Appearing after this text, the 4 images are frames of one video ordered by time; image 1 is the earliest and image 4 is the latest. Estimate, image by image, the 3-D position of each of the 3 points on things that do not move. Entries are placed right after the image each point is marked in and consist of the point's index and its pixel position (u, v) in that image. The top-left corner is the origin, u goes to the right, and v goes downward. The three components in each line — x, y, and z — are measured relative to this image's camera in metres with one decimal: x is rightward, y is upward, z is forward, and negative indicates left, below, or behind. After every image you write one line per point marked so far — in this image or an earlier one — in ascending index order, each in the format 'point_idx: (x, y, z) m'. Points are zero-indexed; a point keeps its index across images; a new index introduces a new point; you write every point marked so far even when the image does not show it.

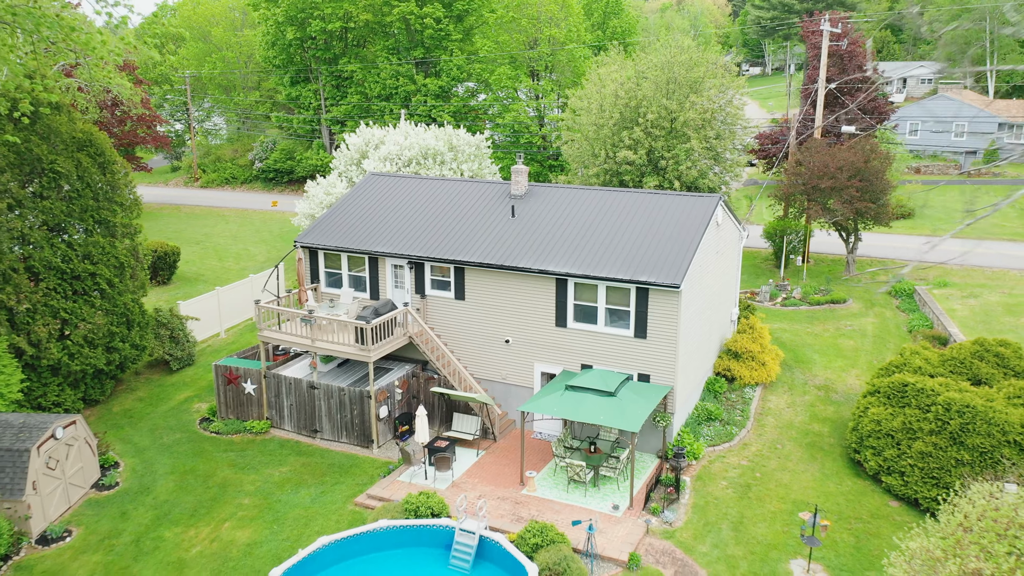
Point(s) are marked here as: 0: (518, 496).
0: (+0.1, -4.1, +15.6) m
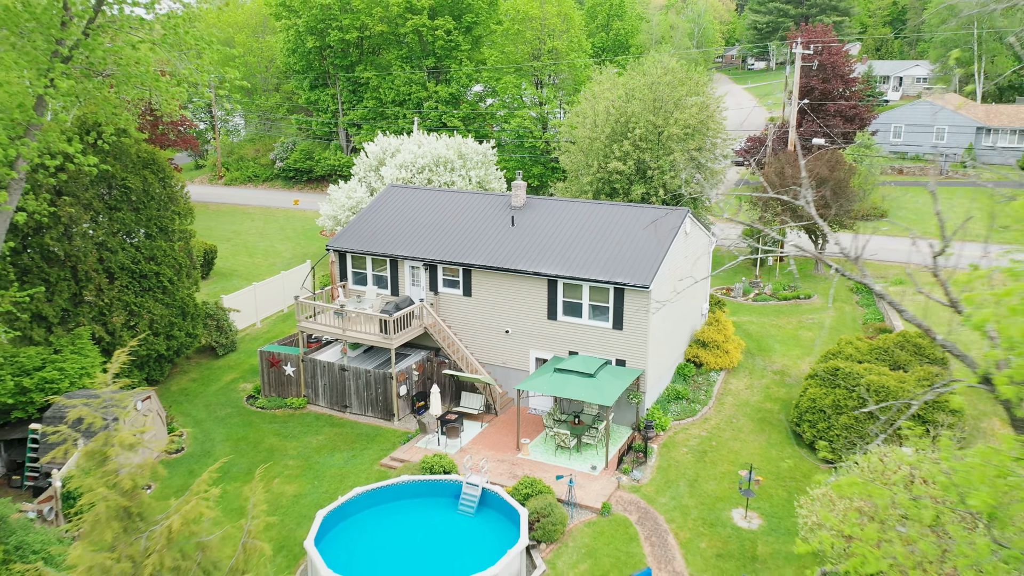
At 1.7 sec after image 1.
0: (0.0, -4.1, +19.0) m
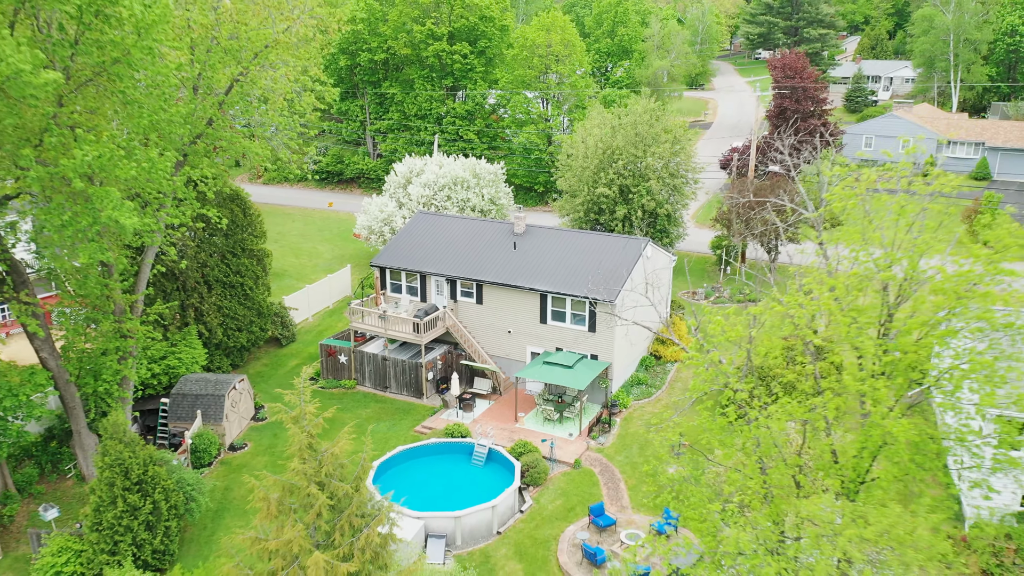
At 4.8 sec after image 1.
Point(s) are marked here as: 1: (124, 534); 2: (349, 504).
0: (0.0, -4.6, +25.8) m
1: (-9.4, -5.9, +19.2) m
2: (-2.9, -3.8, +14.1) m
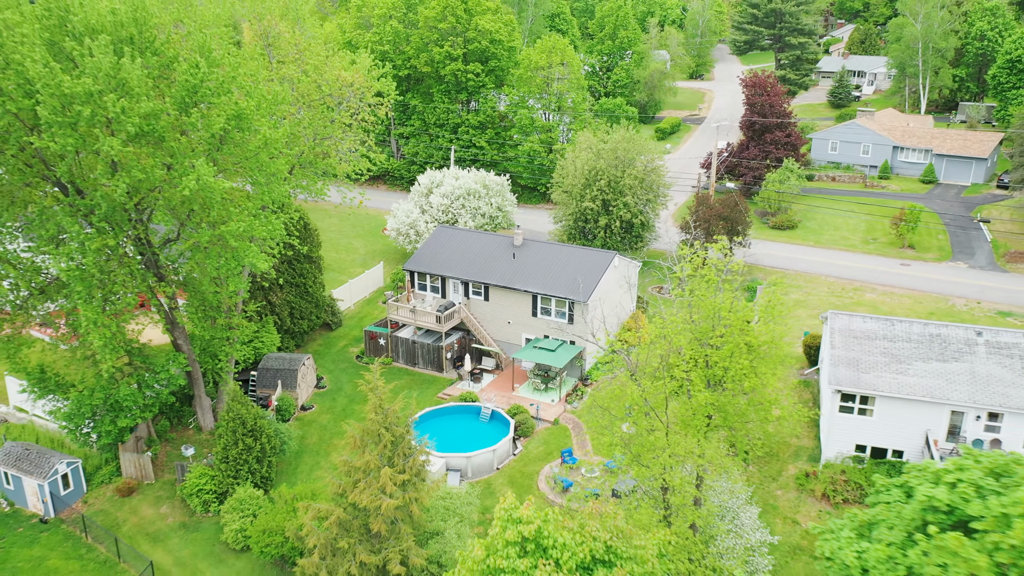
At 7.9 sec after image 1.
0: (-0.1, -4.7, +34.7) m
1: (-9.6, -6.3, +28.4) m
2: (-3.2, -4.5, +23.0) m
